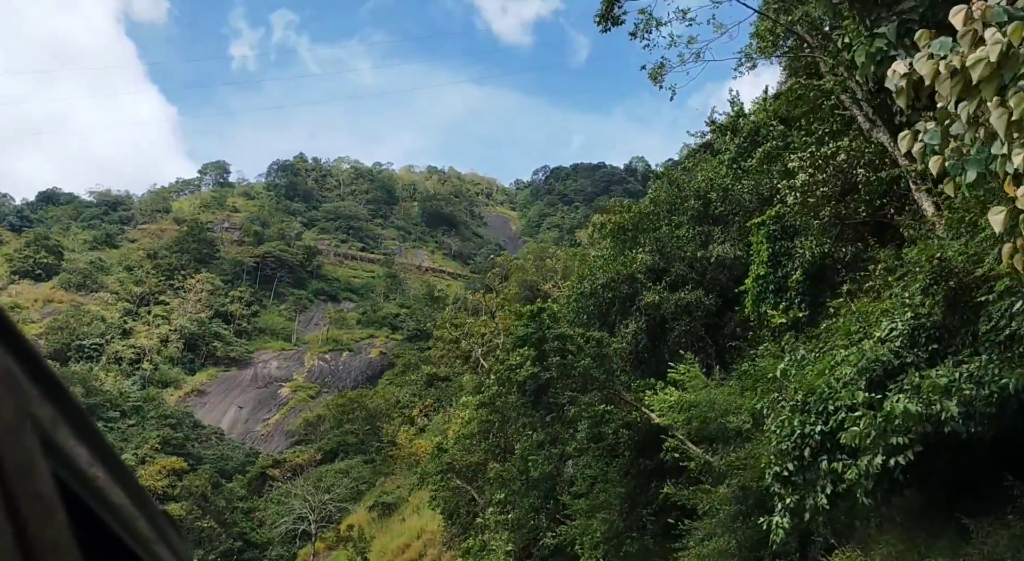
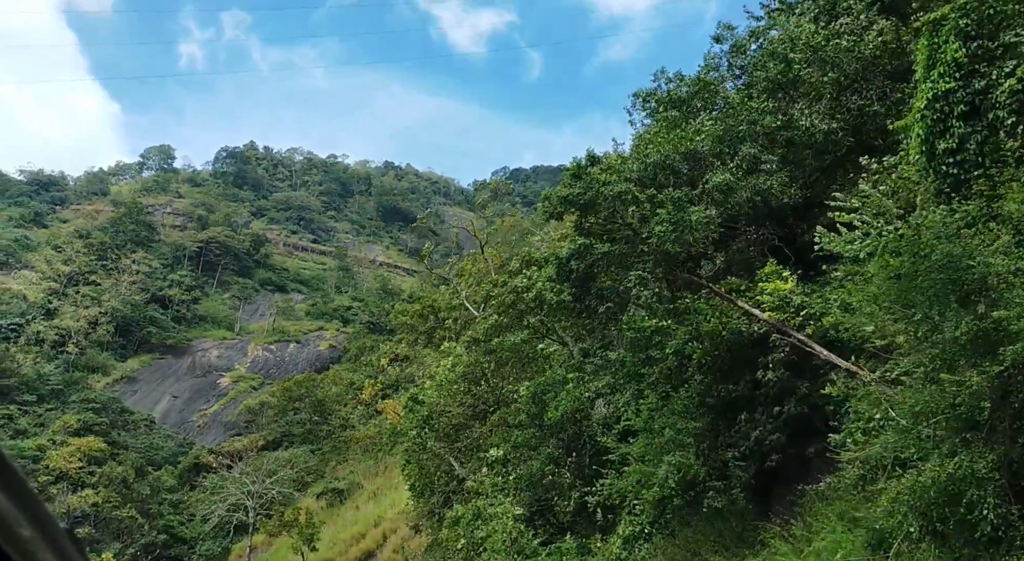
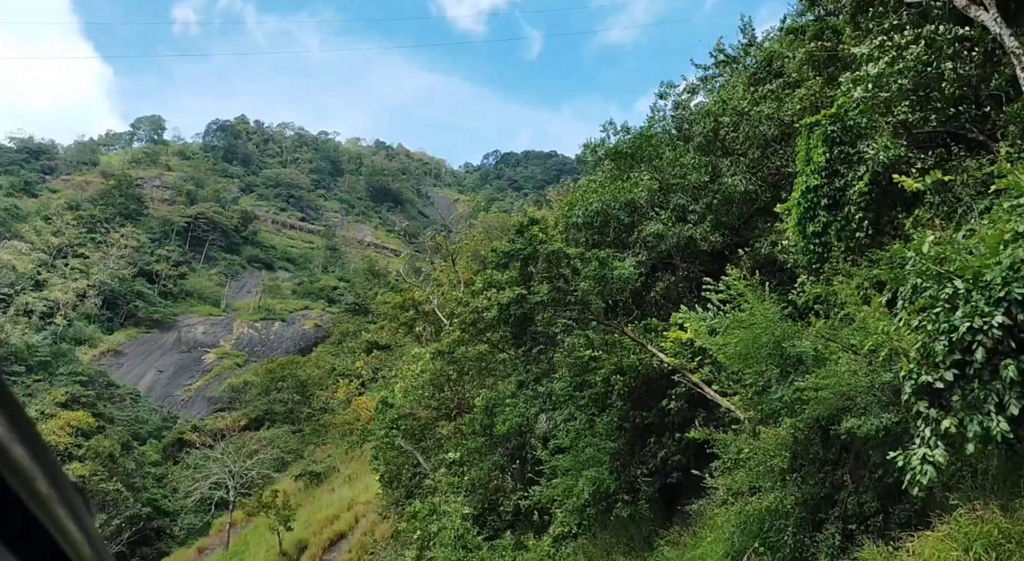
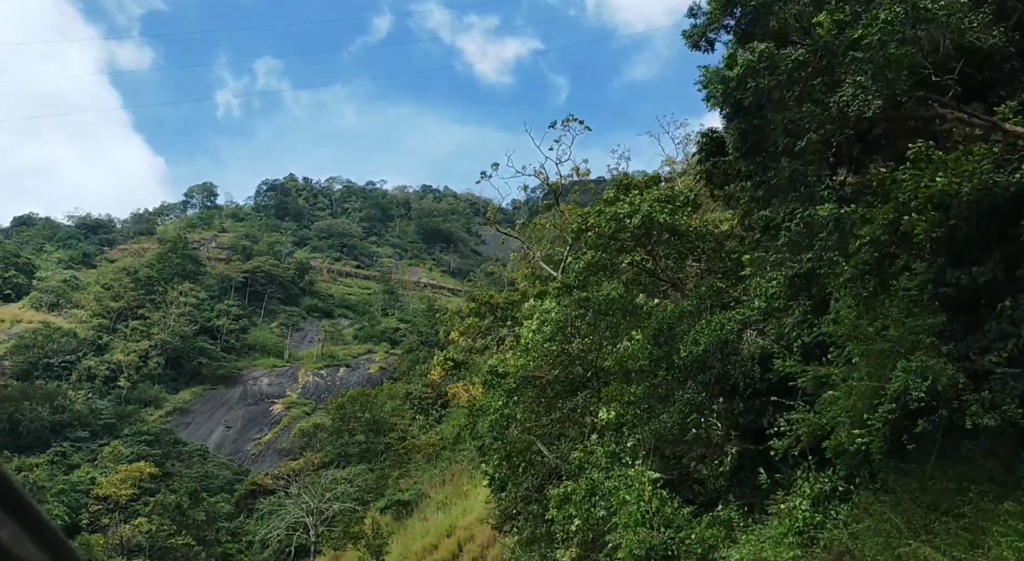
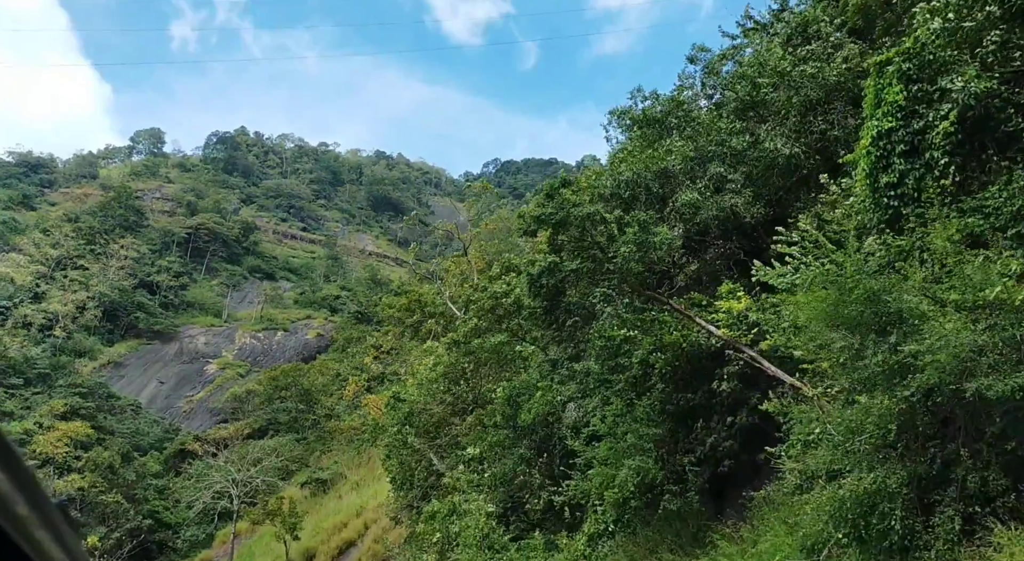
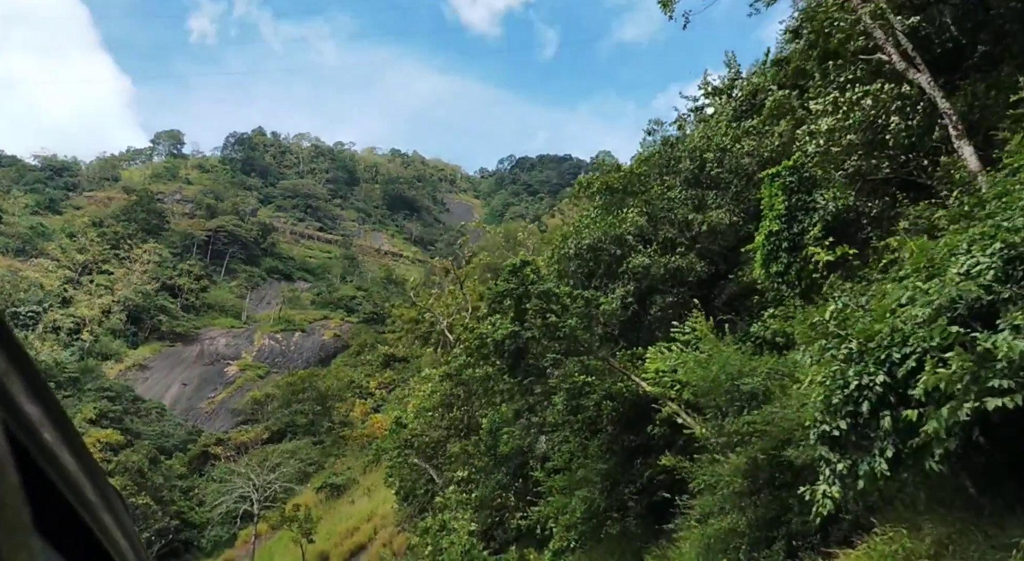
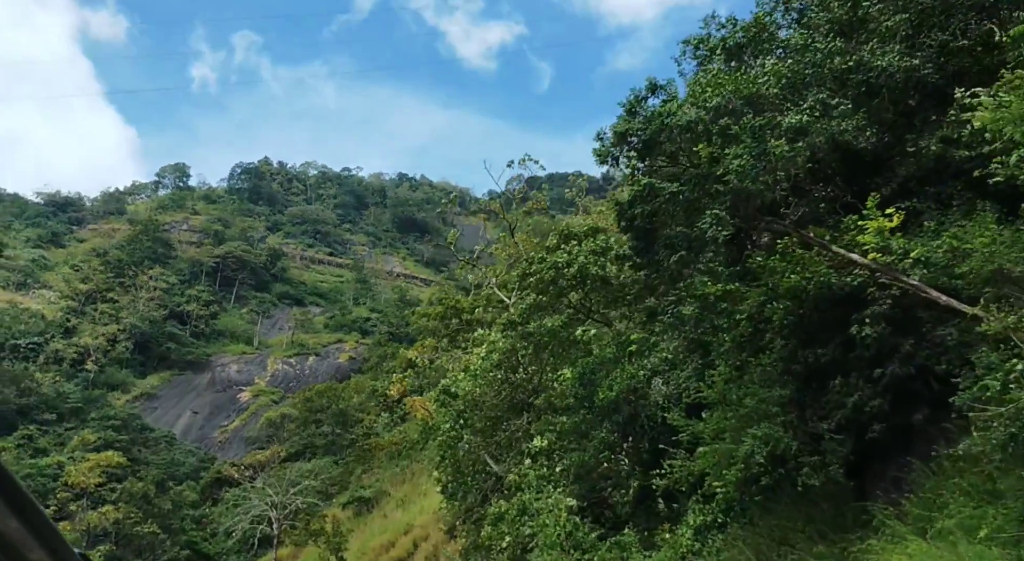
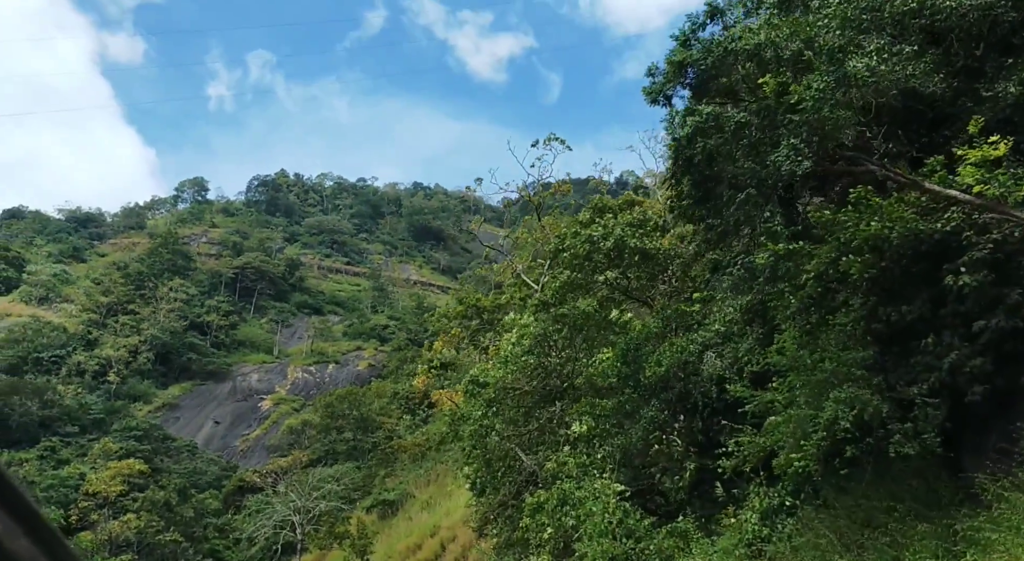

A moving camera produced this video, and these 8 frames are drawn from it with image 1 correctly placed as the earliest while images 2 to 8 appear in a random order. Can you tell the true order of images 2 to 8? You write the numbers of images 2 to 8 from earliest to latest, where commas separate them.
6, 3, 5, 2, 7, 8, 4
